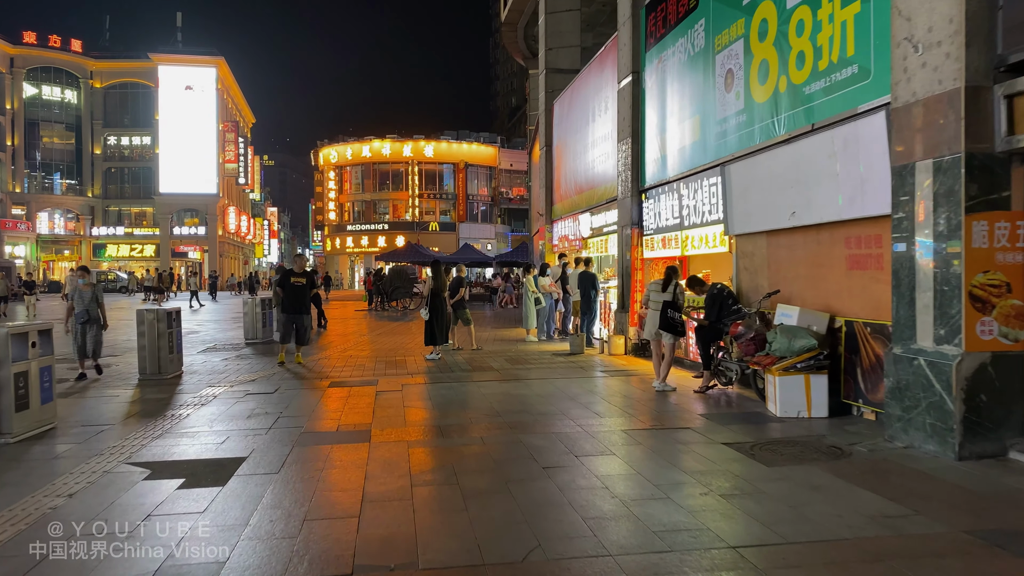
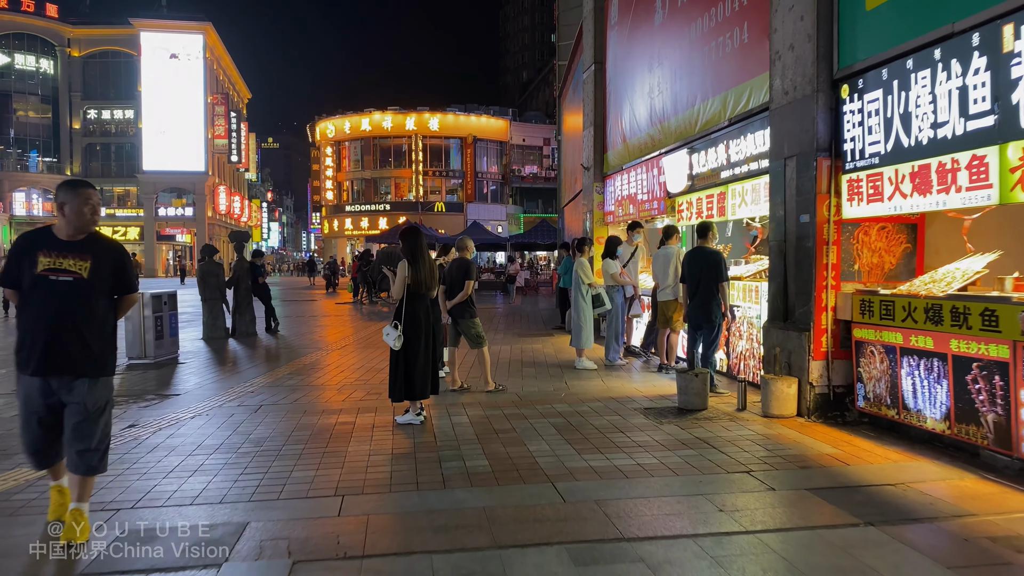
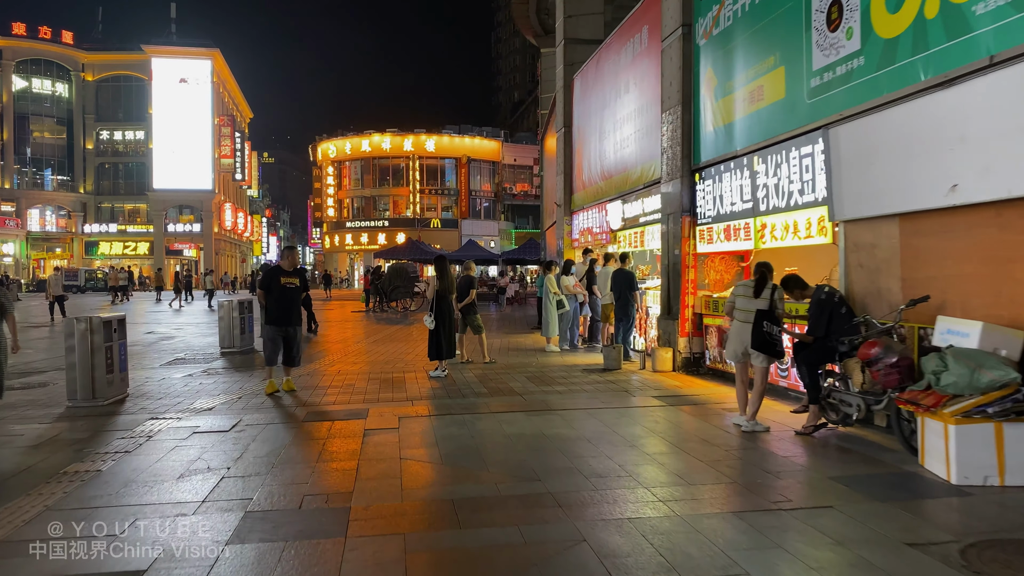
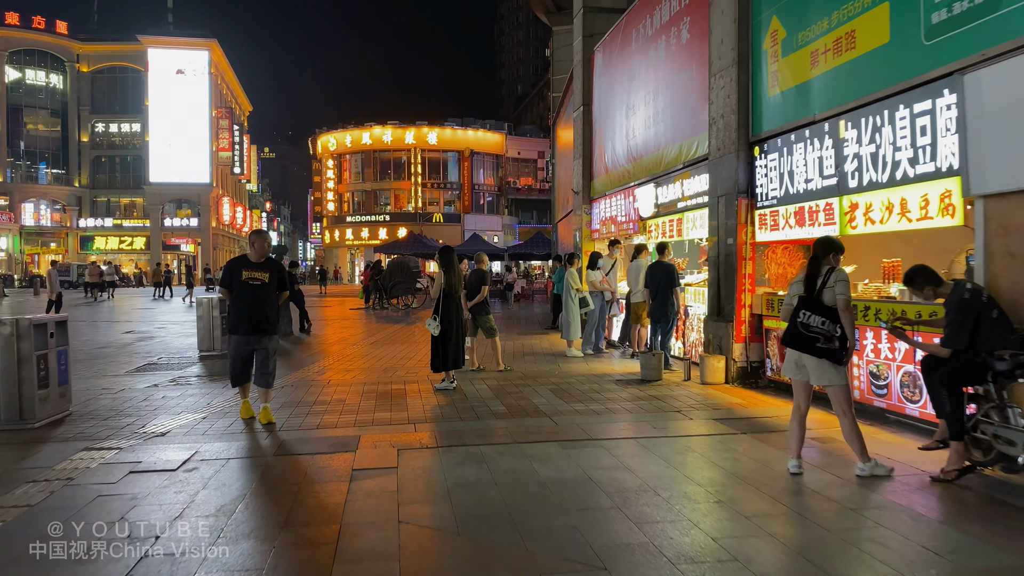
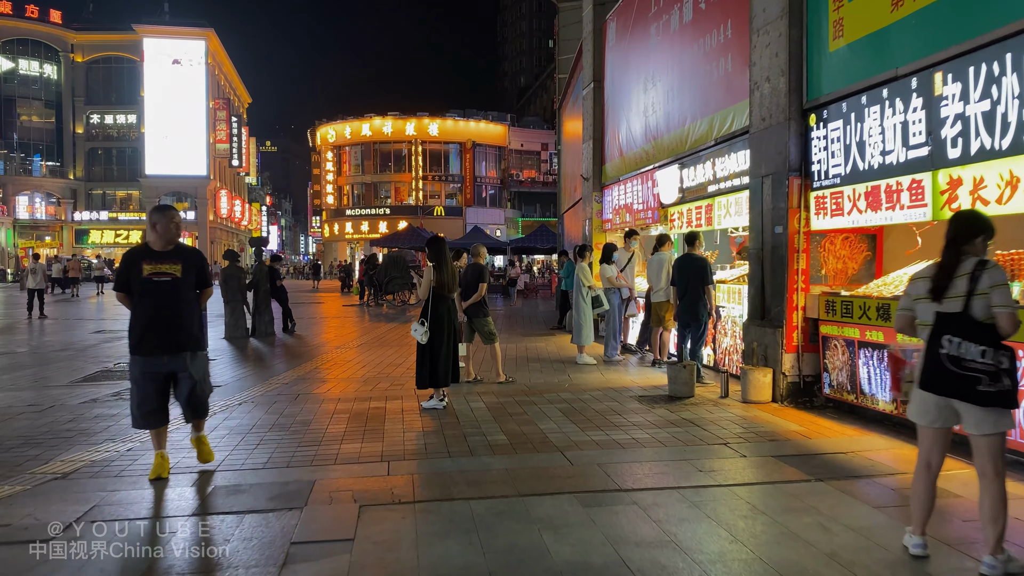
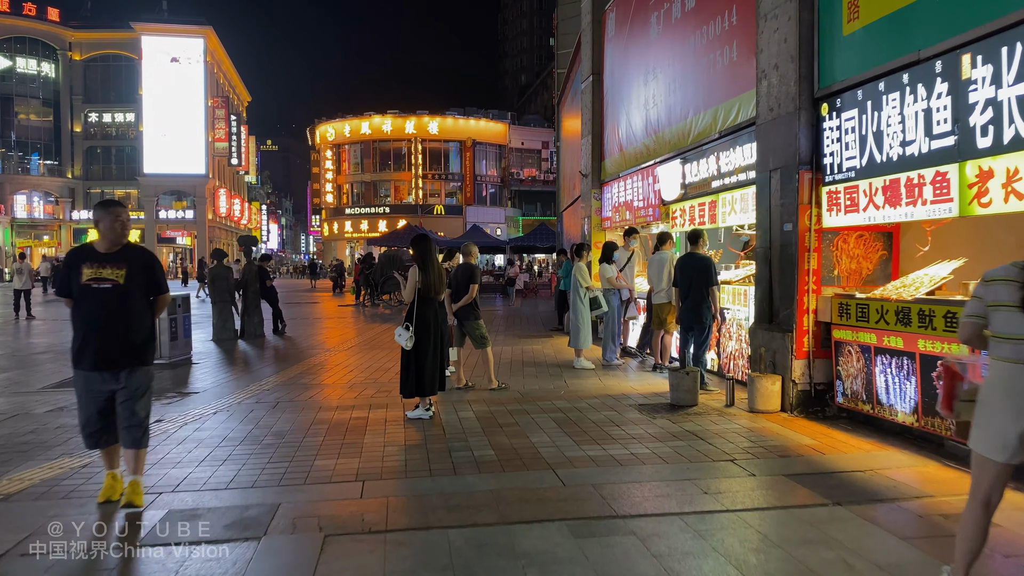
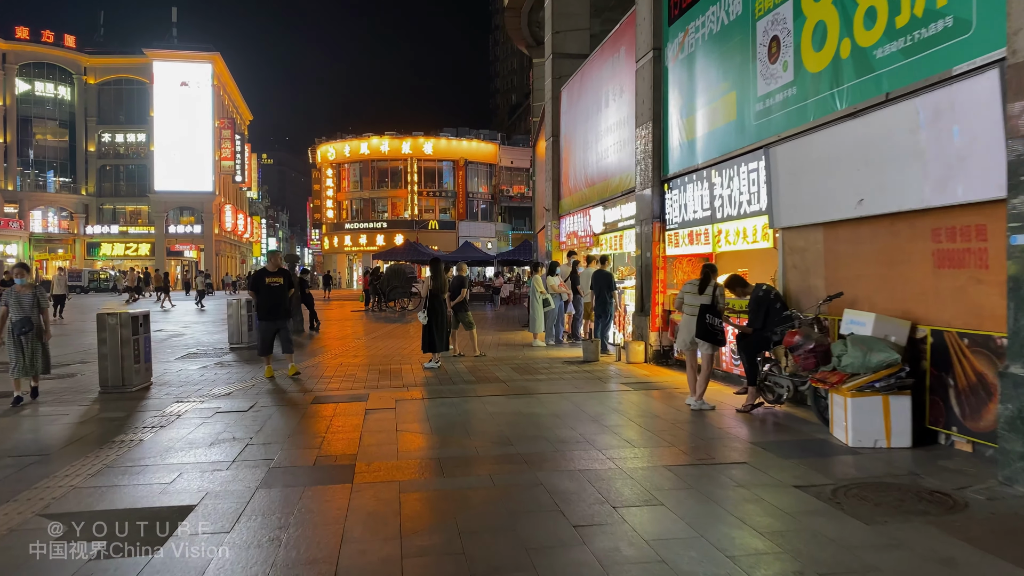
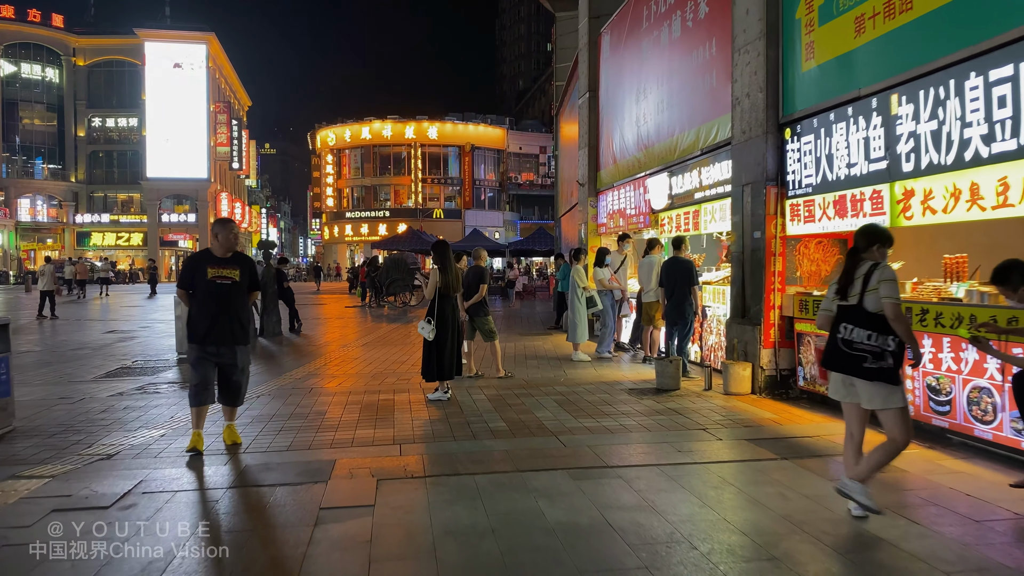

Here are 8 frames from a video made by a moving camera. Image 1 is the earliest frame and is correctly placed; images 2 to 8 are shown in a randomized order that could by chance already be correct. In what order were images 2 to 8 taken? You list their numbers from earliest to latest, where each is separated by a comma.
7, 3, 4, 8, 5, 6, 2
